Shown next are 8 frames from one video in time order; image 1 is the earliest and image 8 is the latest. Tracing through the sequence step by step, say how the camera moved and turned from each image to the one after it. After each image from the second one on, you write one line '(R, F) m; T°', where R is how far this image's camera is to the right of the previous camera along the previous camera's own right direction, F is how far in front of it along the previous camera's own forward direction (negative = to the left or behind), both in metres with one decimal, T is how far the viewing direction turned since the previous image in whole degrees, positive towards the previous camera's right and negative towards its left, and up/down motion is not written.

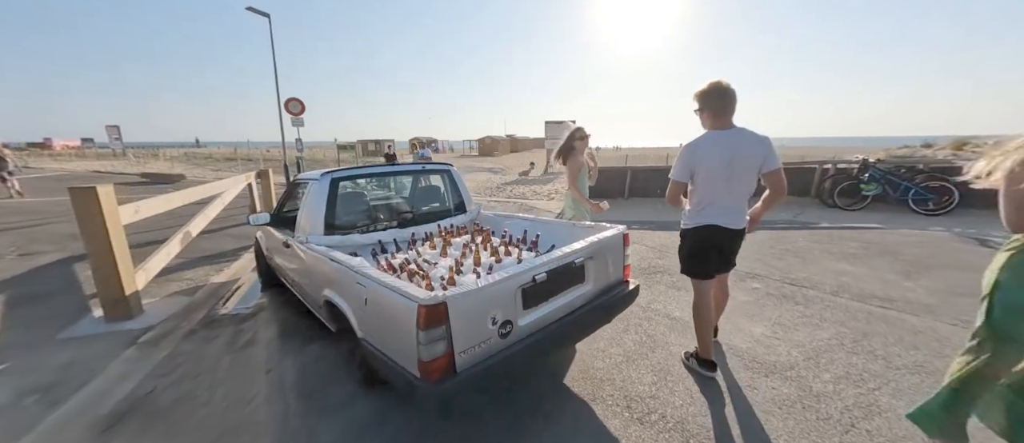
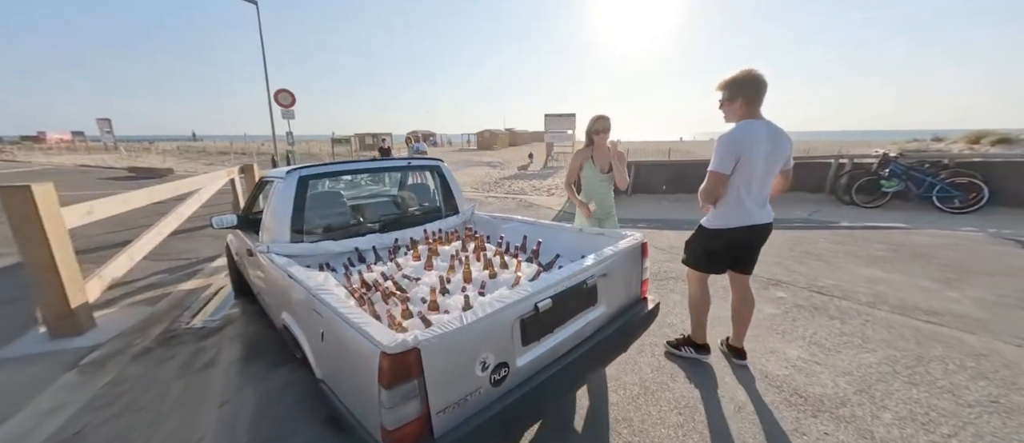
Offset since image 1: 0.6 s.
(0.0, +0.6) m; 0°
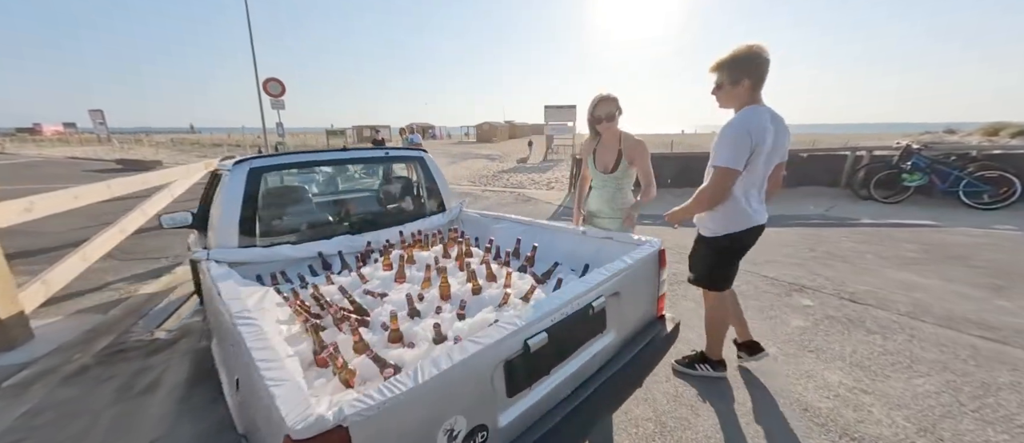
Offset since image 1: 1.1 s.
(+0.1, +0.5) m; 0°
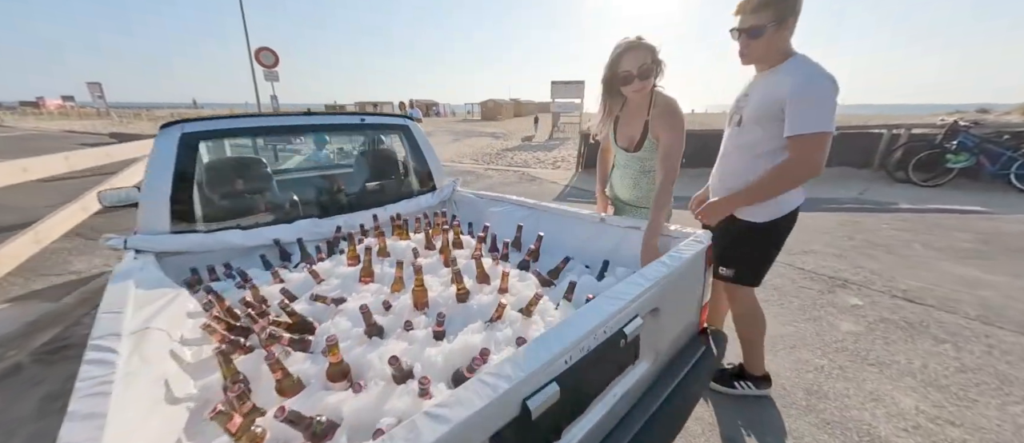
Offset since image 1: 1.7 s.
(0.0, +0.6) m; -1°
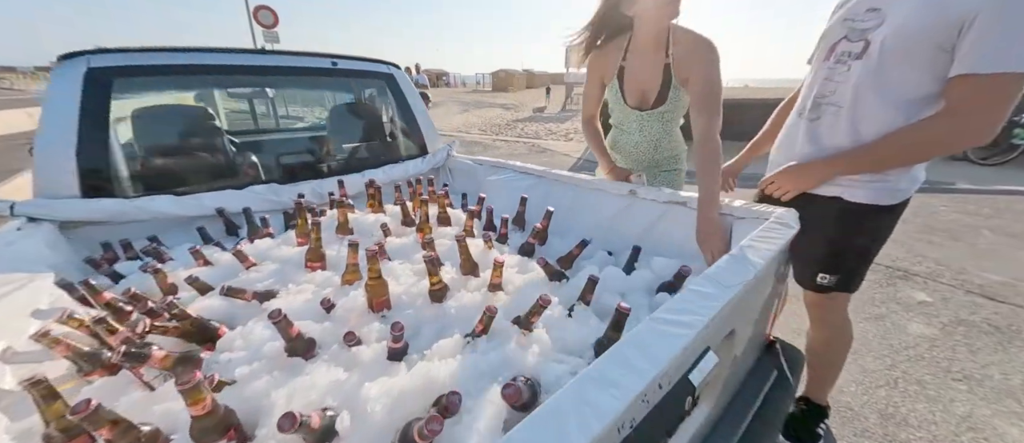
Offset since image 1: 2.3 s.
(0.0, +0.5) m; -2°
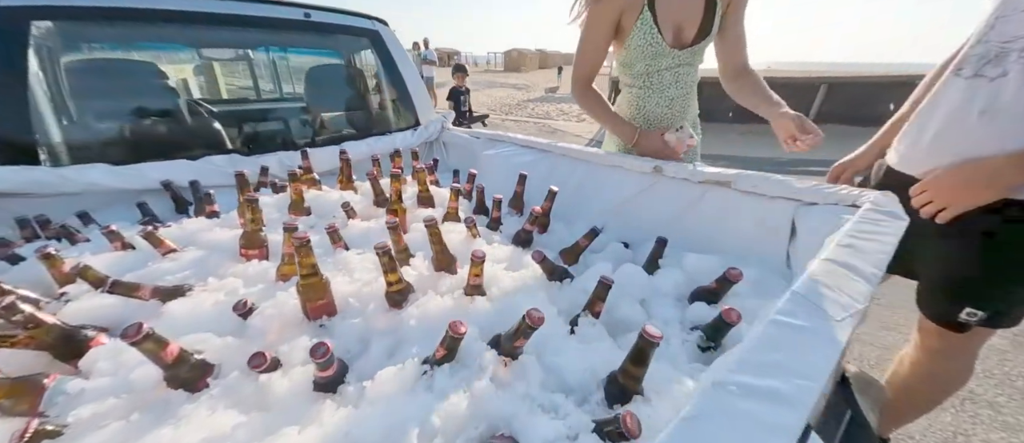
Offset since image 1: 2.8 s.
(+0.1, +0.3) m; -2°
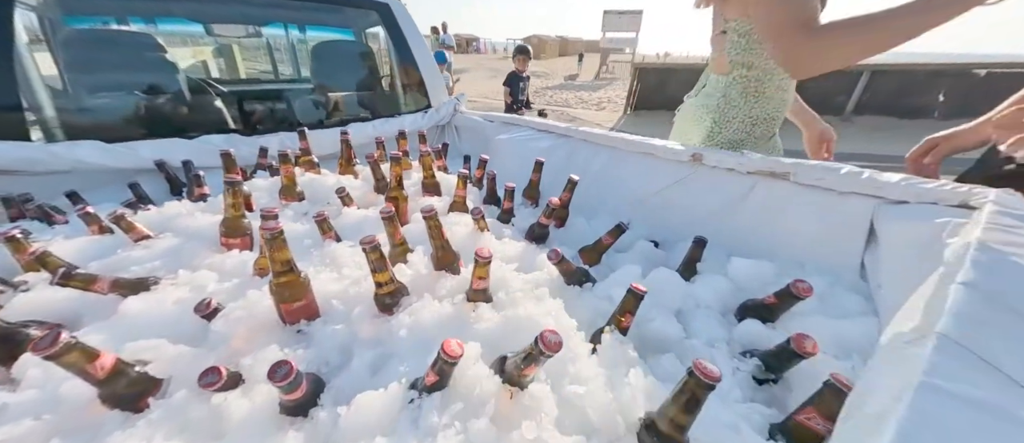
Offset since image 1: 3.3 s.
(0.0, +0.2) m; -2°
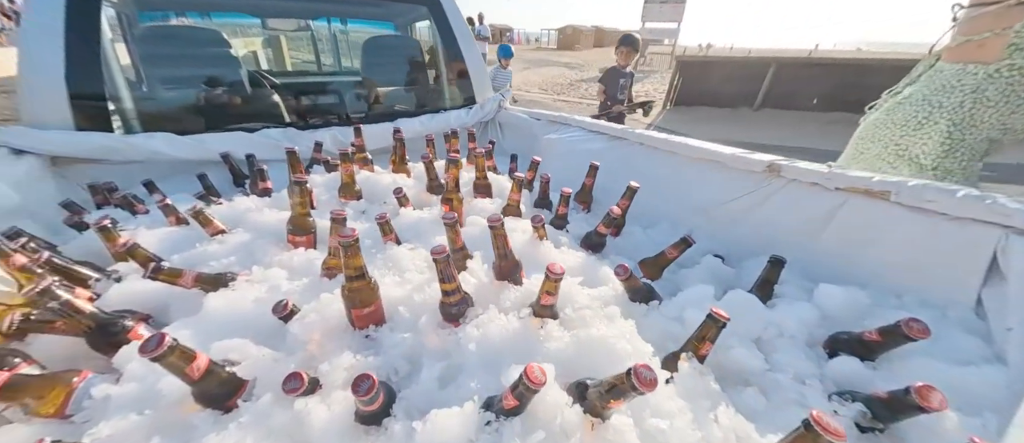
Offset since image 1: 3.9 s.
(-0.1, 0.0) m; -4°
